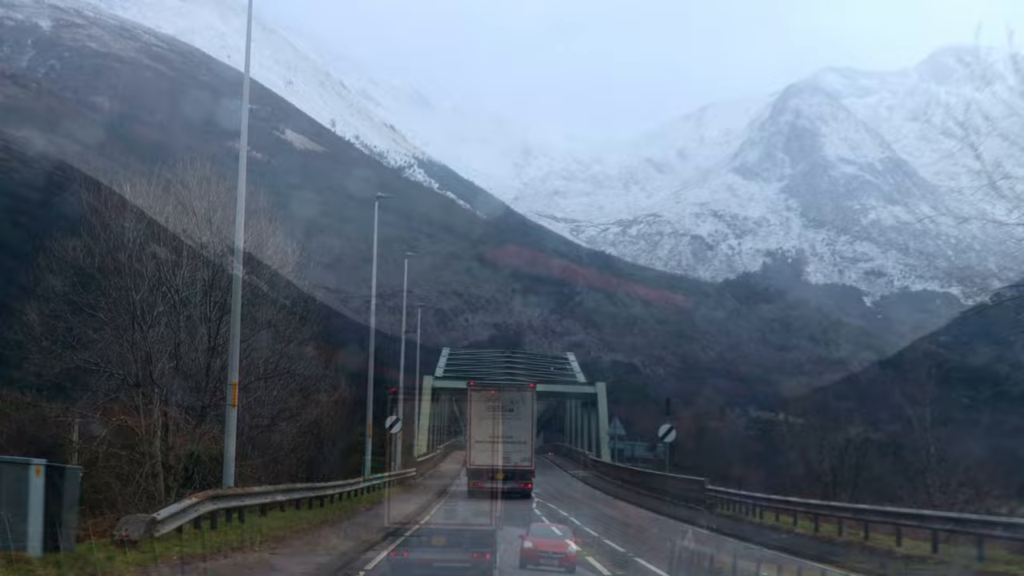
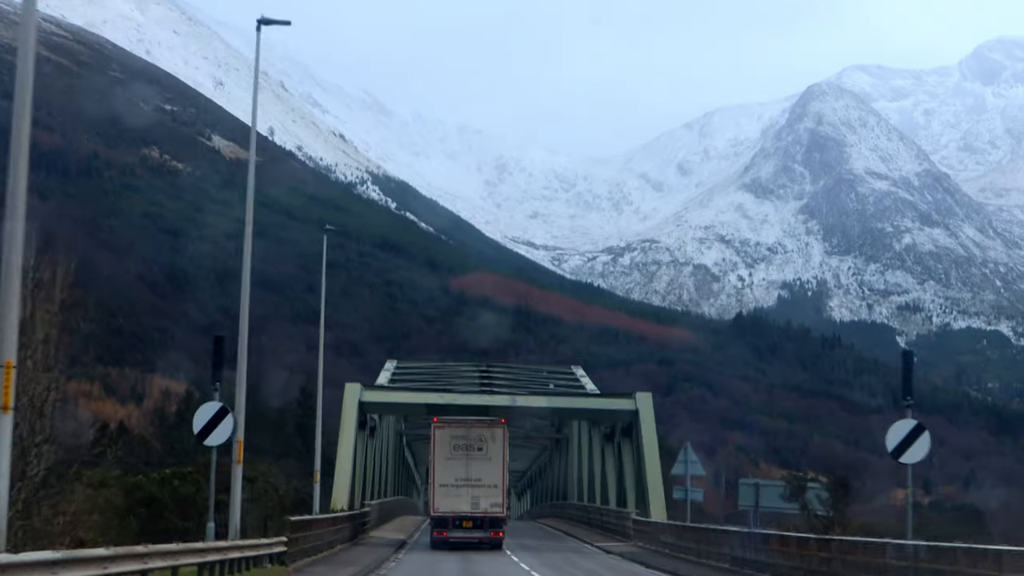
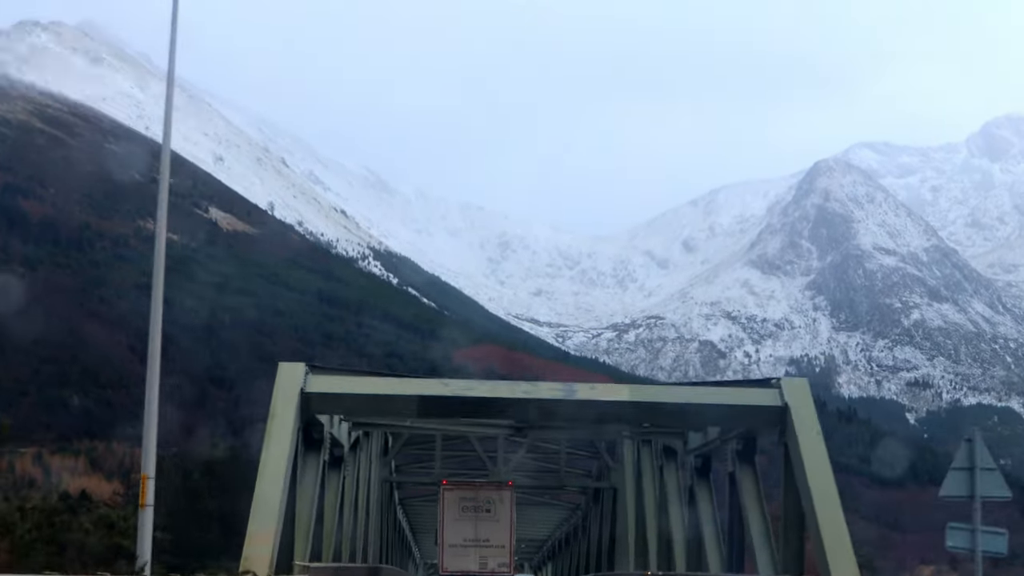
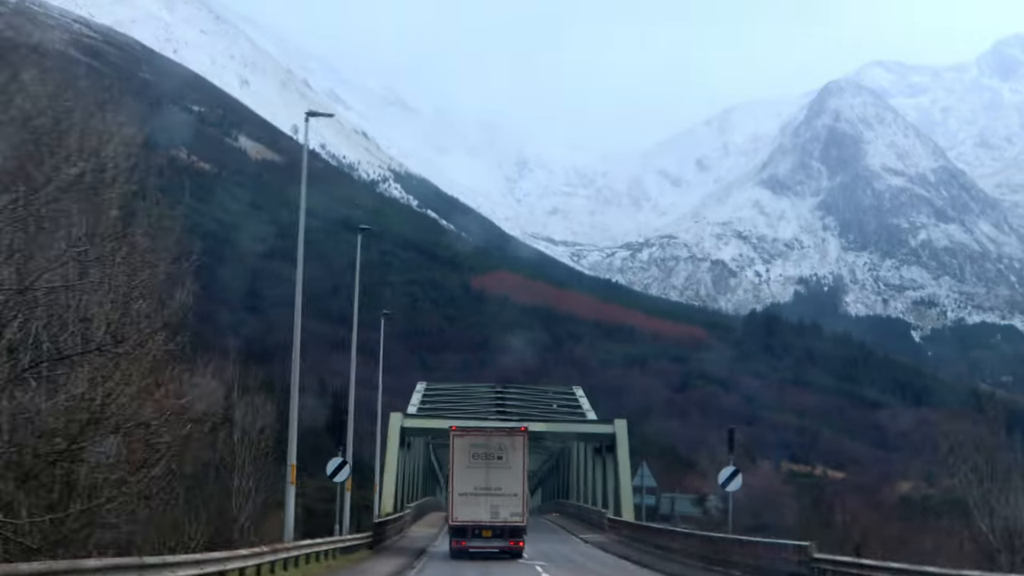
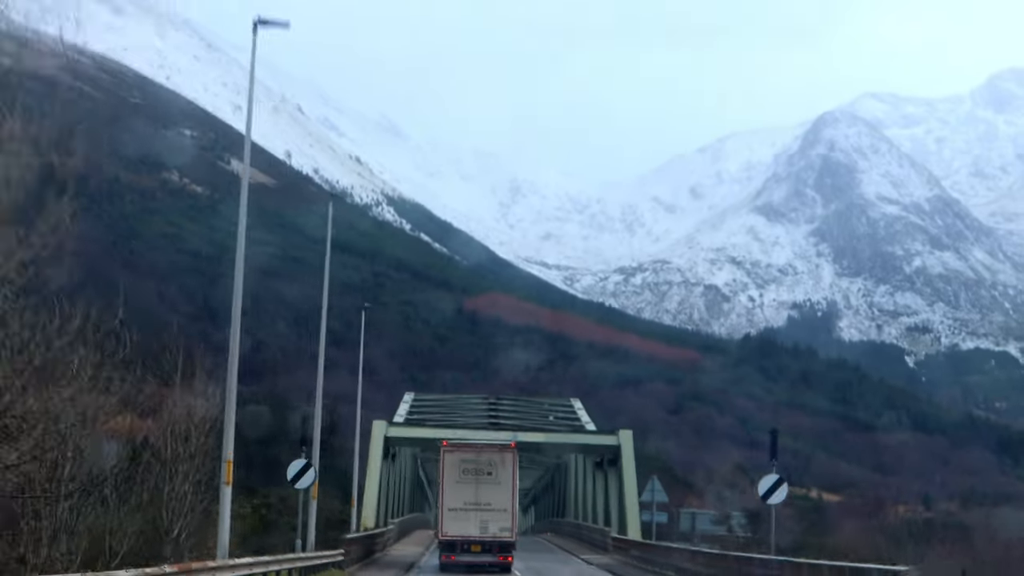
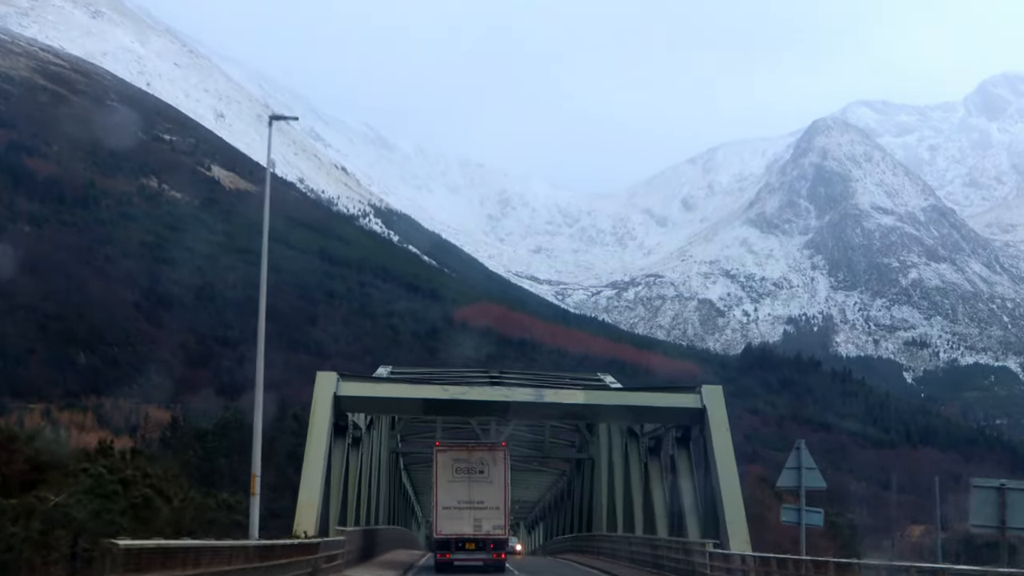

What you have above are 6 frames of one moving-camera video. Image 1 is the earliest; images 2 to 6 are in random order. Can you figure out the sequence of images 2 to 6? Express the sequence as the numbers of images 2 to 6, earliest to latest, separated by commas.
4, 5, 2, 6, 3
